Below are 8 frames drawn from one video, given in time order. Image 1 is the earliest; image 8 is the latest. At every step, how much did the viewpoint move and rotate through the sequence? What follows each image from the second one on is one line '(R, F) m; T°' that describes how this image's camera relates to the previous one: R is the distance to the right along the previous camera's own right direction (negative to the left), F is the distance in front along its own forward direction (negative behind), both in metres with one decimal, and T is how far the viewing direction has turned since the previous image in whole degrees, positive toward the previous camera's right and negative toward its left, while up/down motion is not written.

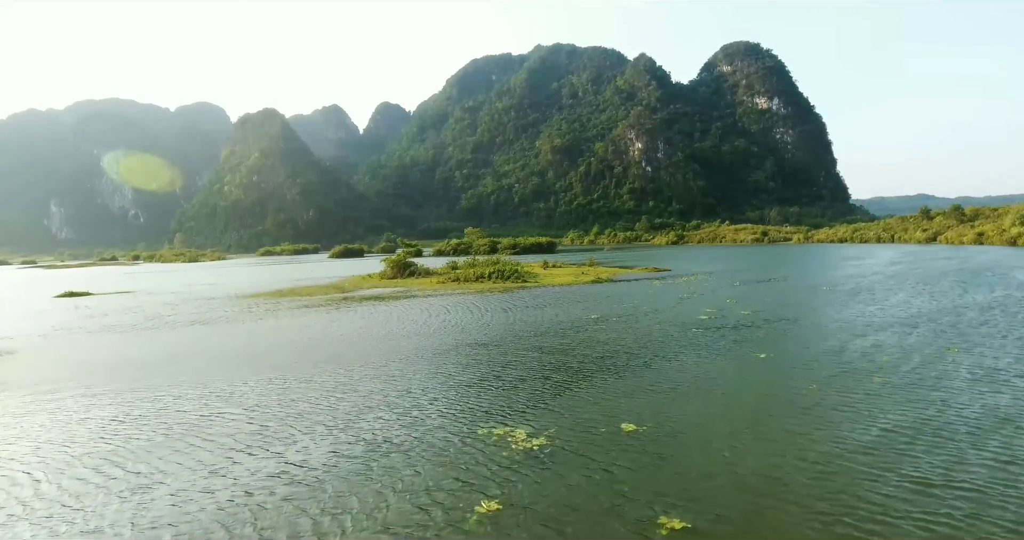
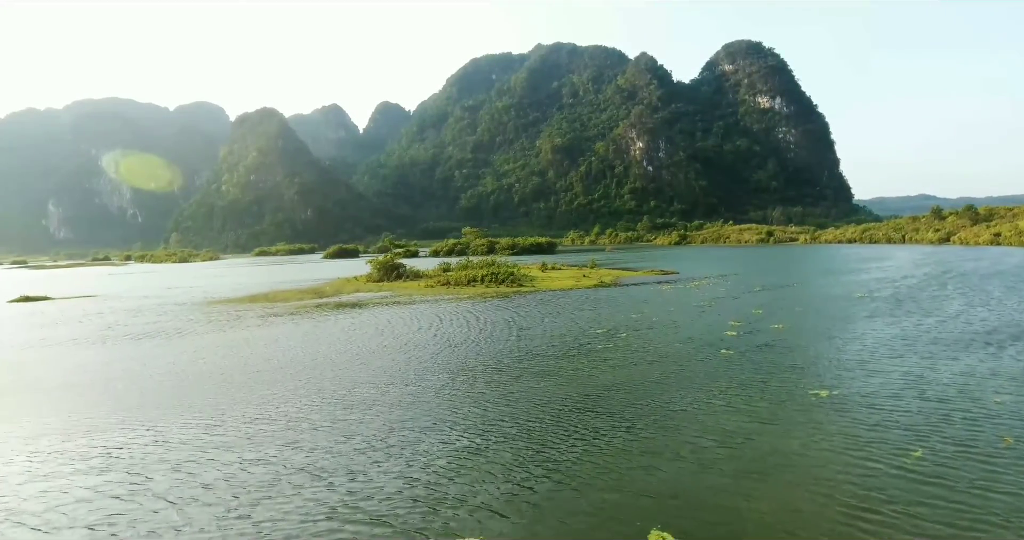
(+0.3, +3.8) m; 0°
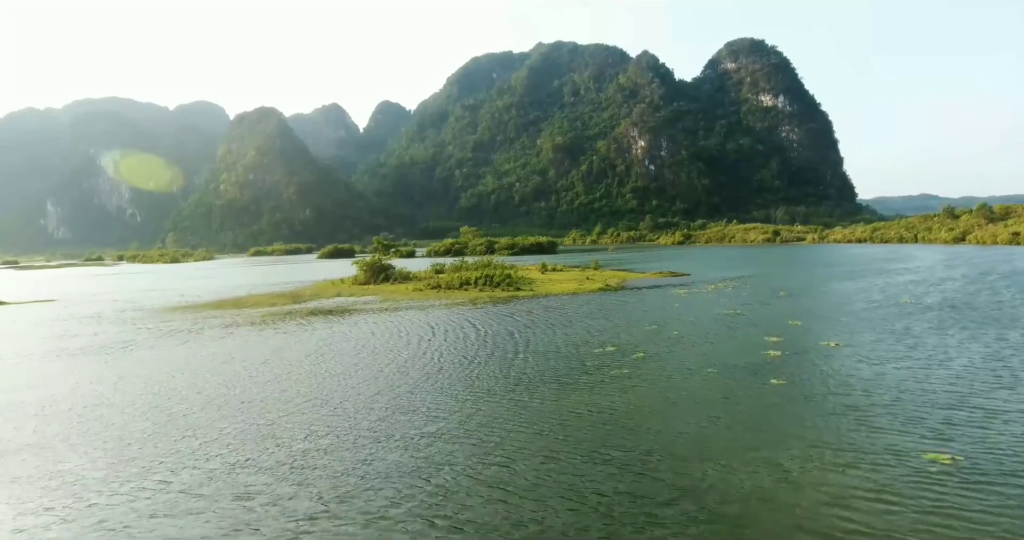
(+0.2, +3.7) m; 0°
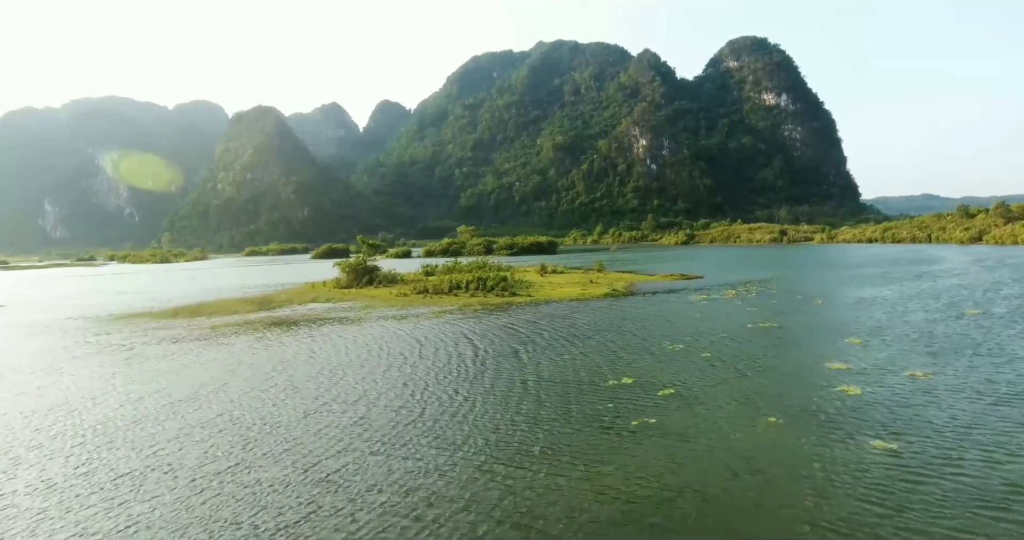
(+0.3, +4.1) m; 0°
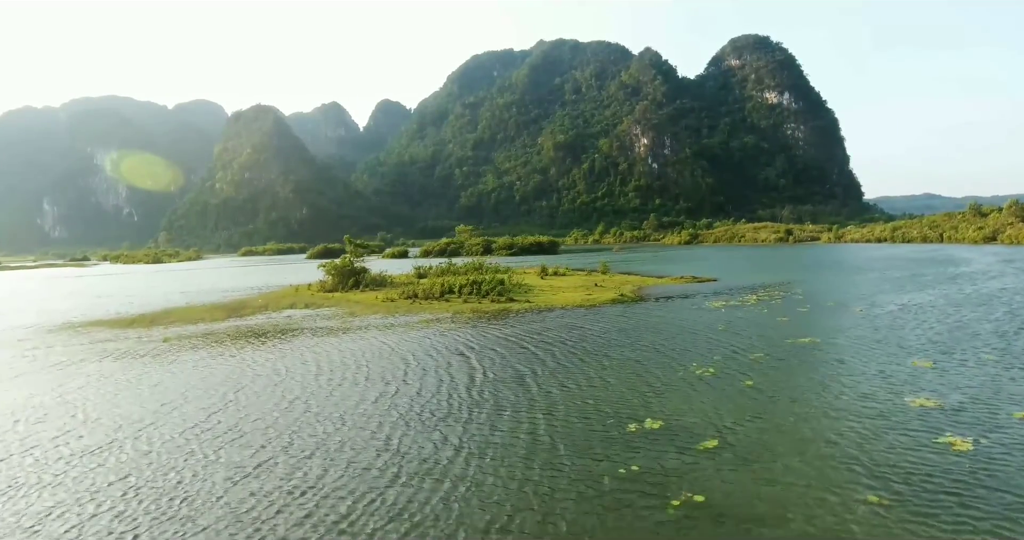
(+0.2, +3.1) m; 0°
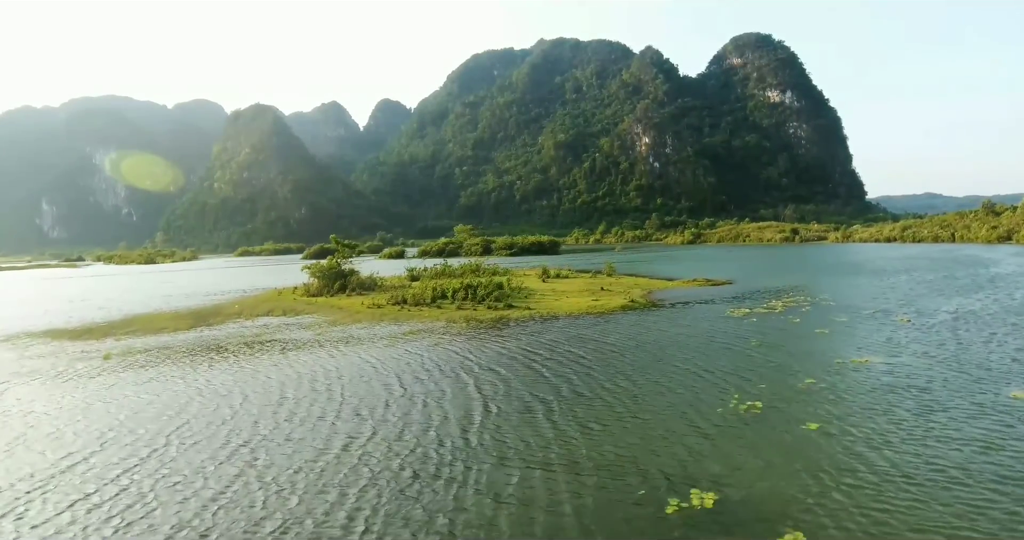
(+0.1, +2.9) m; 0°
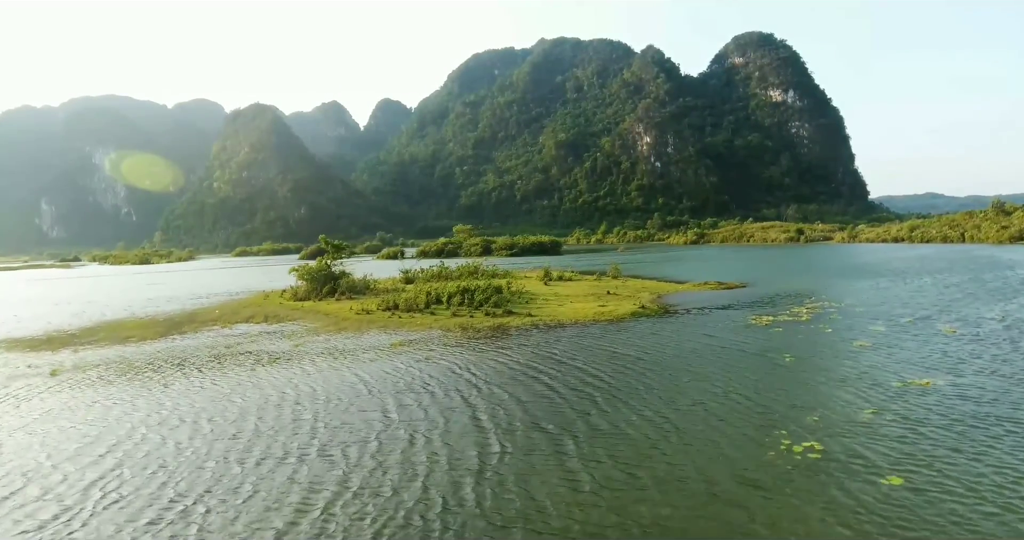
(0.0, +2.1) m; 0°
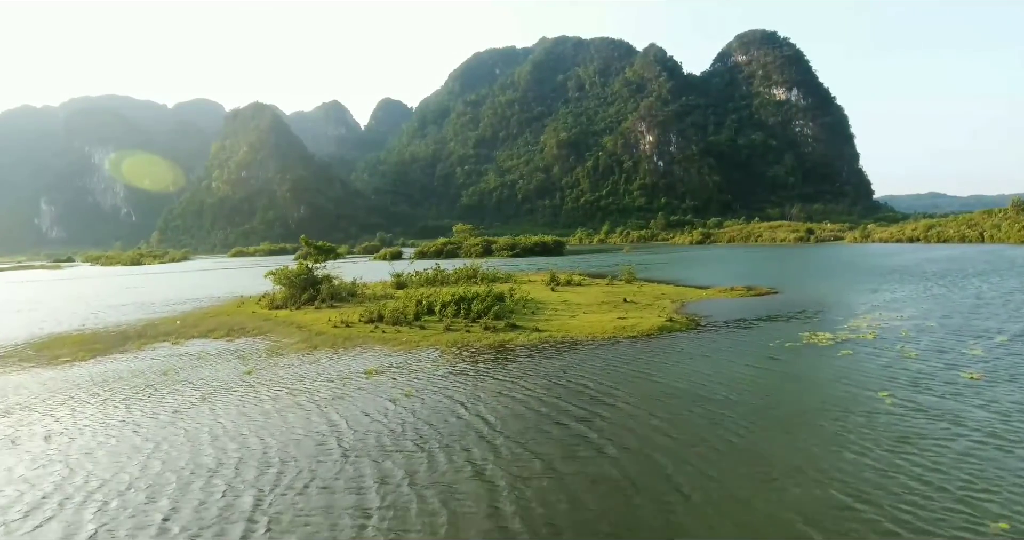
(-0.1, +3.8) m; 0°
